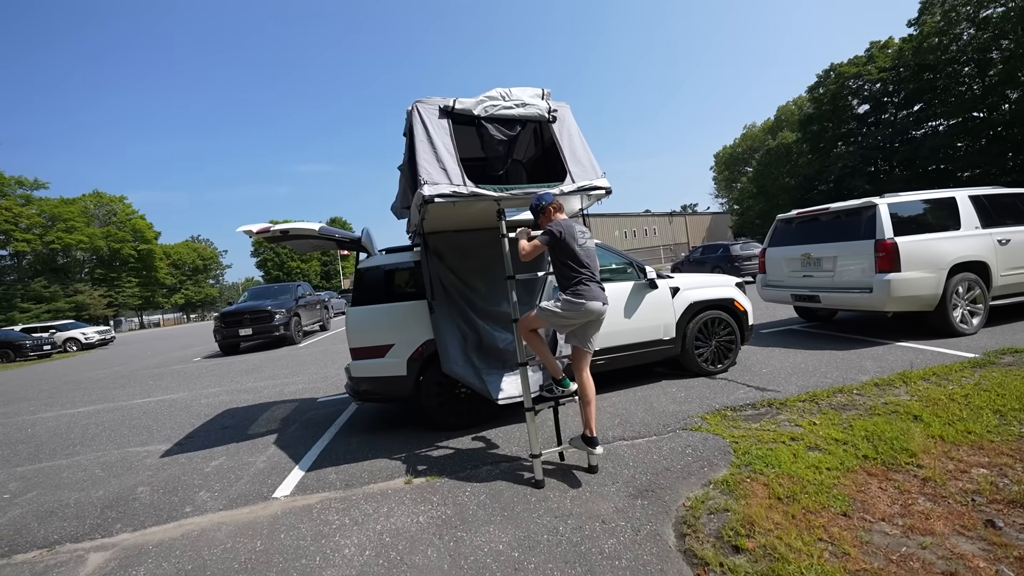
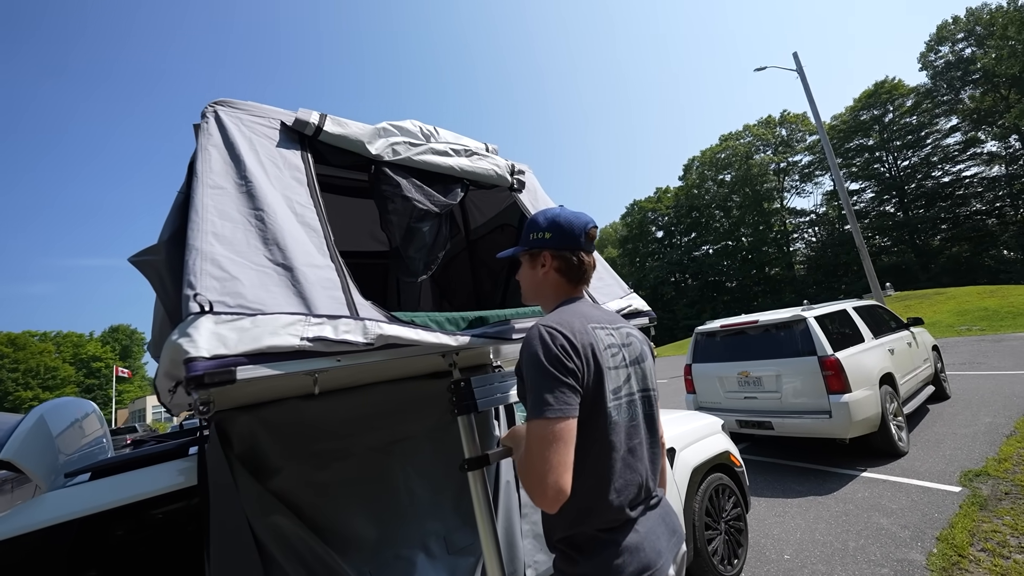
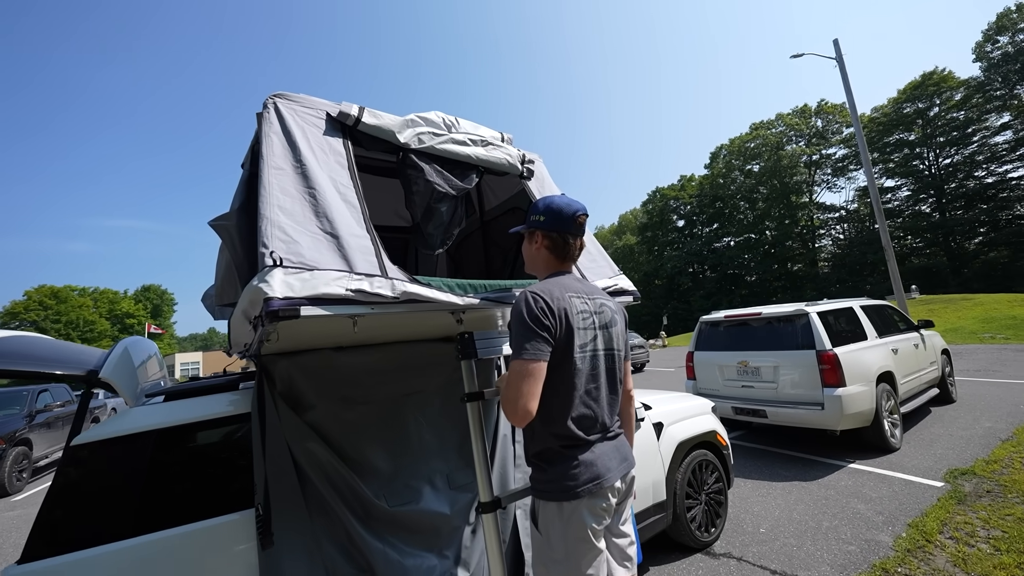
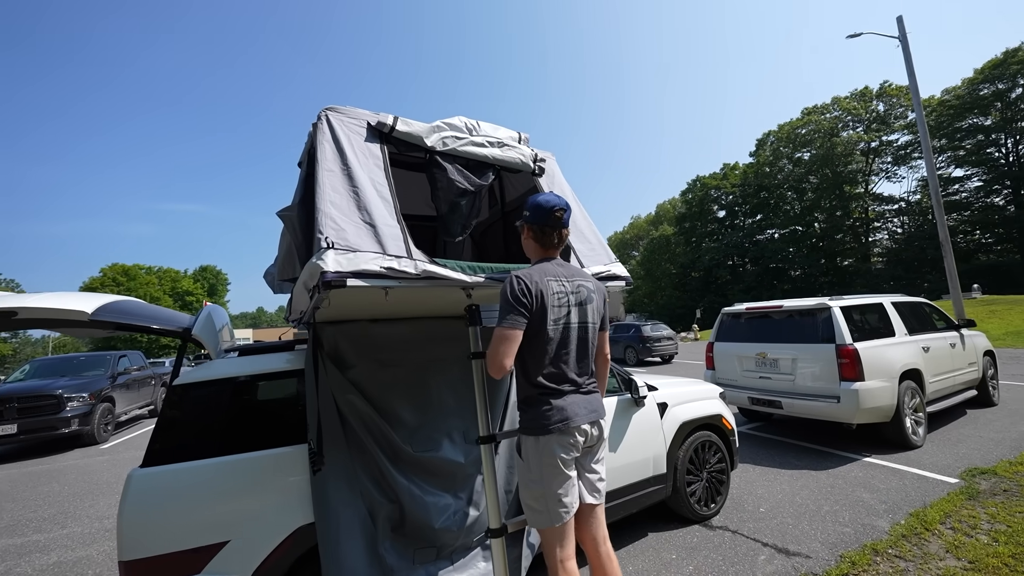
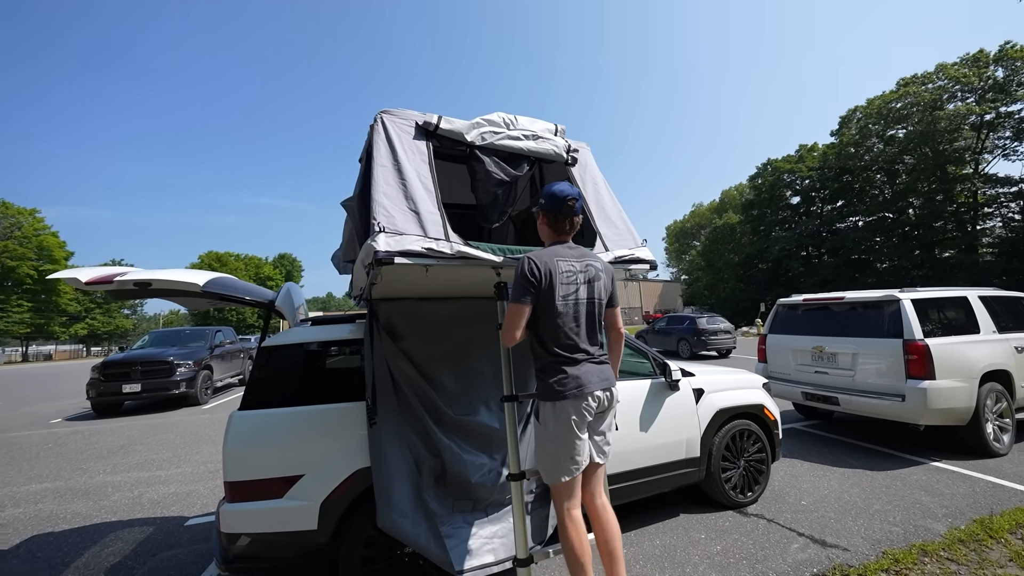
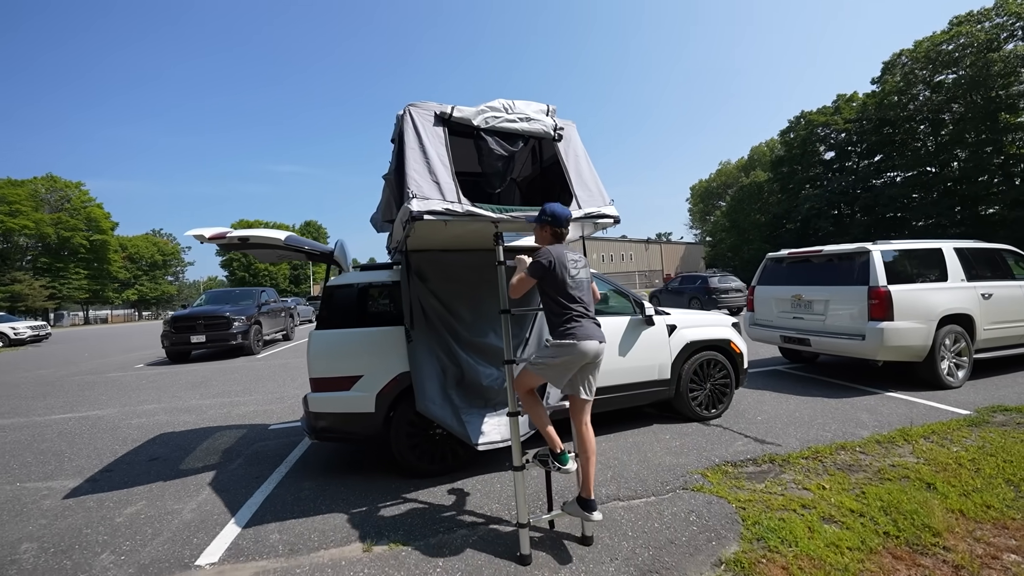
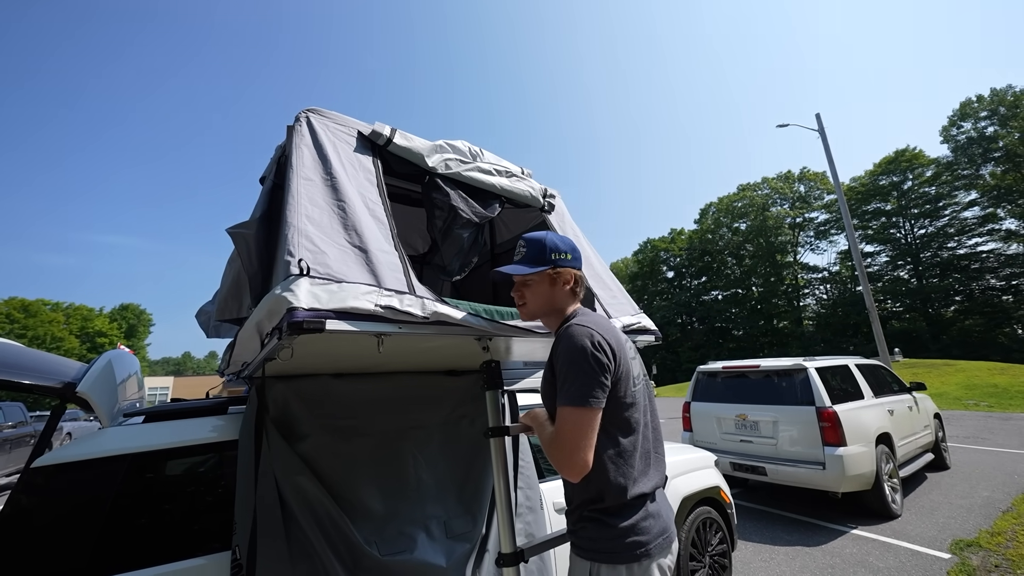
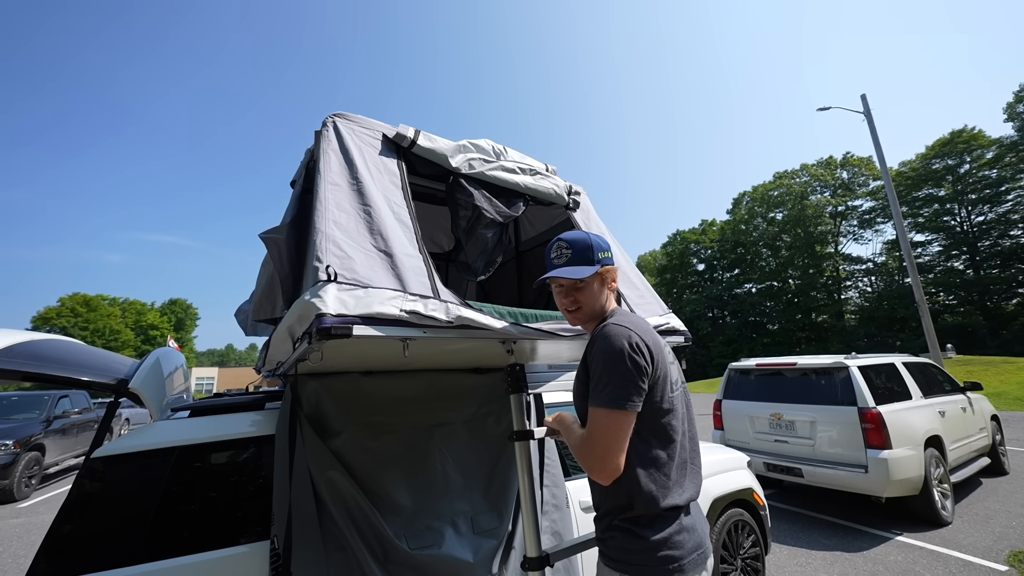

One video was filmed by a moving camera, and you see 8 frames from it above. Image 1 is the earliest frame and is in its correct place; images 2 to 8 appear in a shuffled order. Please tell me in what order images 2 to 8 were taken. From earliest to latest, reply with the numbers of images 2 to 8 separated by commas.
6, 5, 4, 3, 2, 8, 7
